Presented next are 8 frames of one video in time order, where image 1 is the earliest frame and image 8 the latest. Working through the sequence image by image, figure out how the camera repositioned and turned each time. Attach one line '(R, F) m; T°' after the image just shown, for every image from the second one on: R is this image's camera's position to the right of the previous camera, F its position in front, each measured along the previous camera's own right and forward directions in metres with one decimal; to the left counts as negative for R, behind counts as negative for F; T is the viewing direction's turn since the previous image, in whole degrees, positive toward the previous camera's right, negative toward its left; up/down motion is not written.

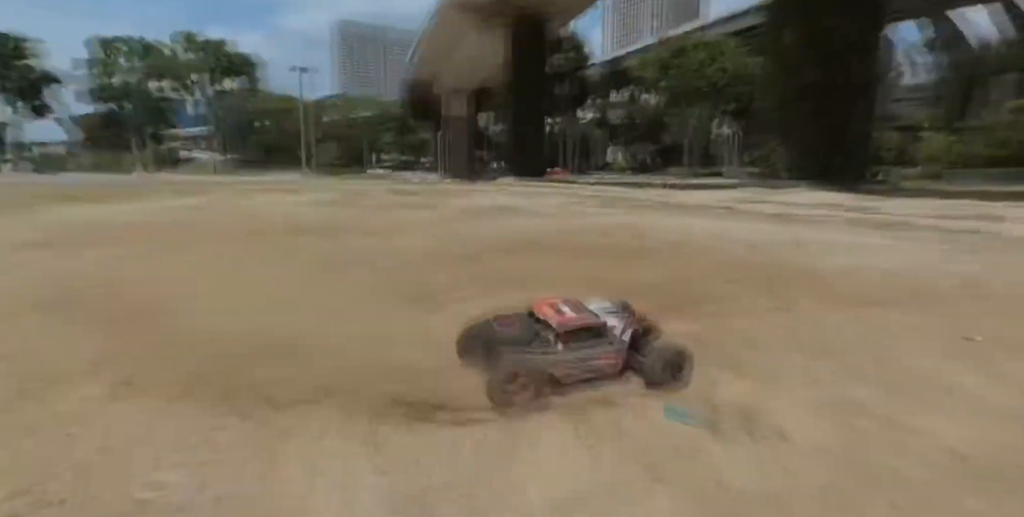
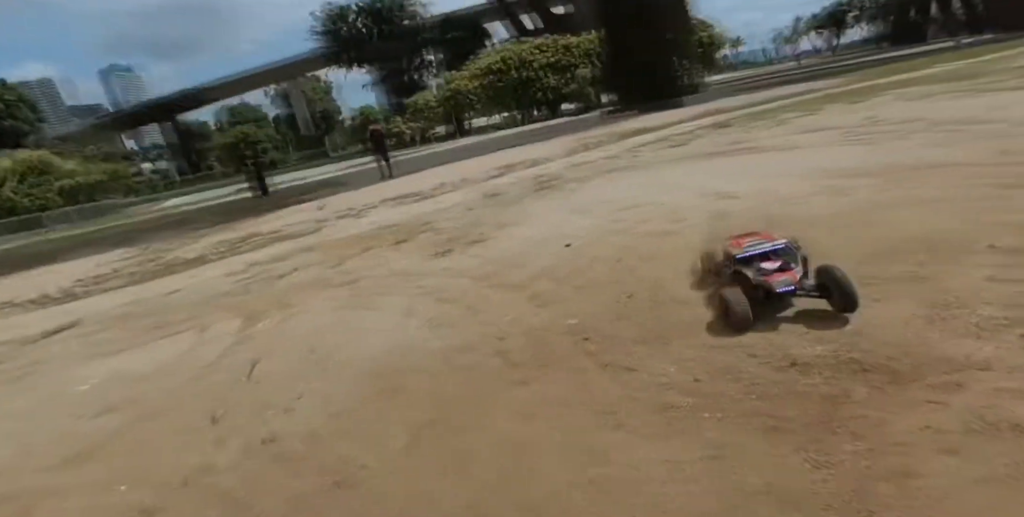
(+0.2, -0.1) m; -7°
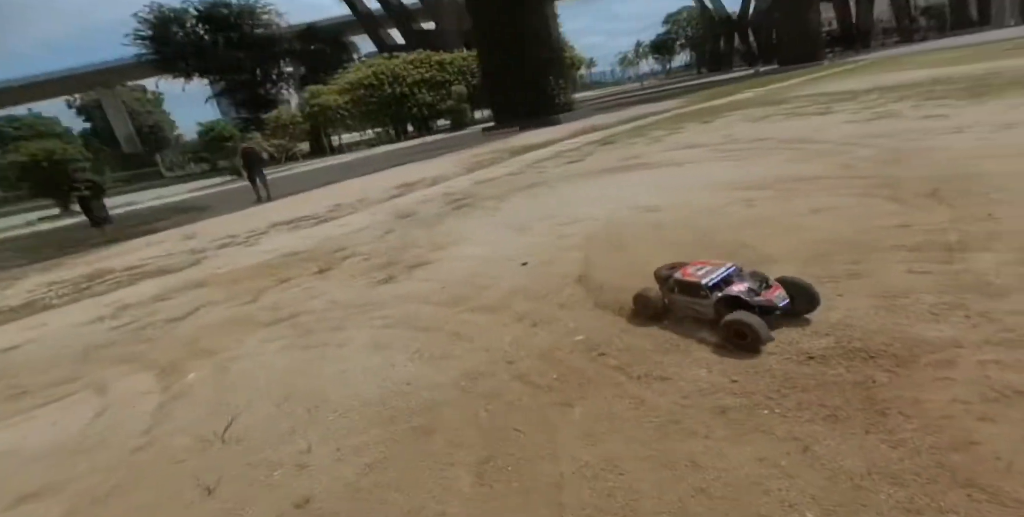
(-0.7, +0.1) m; +14°
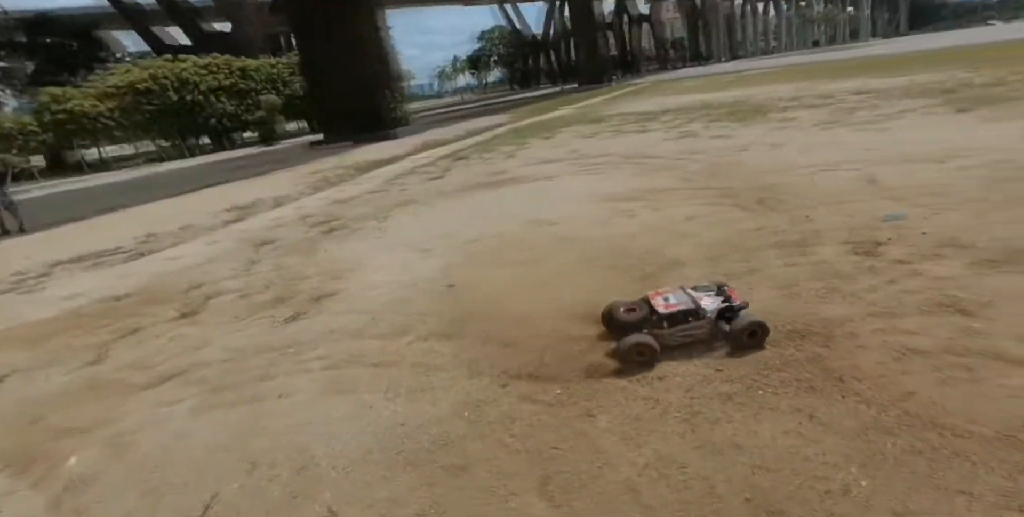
(-0.9, +0.1) m; +20°
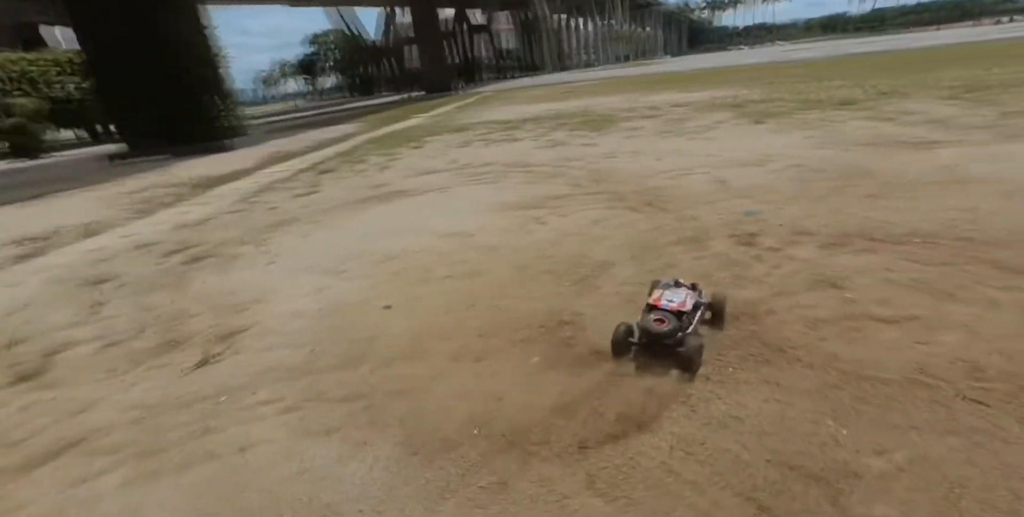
(-0.8, 0.0) m; +17°
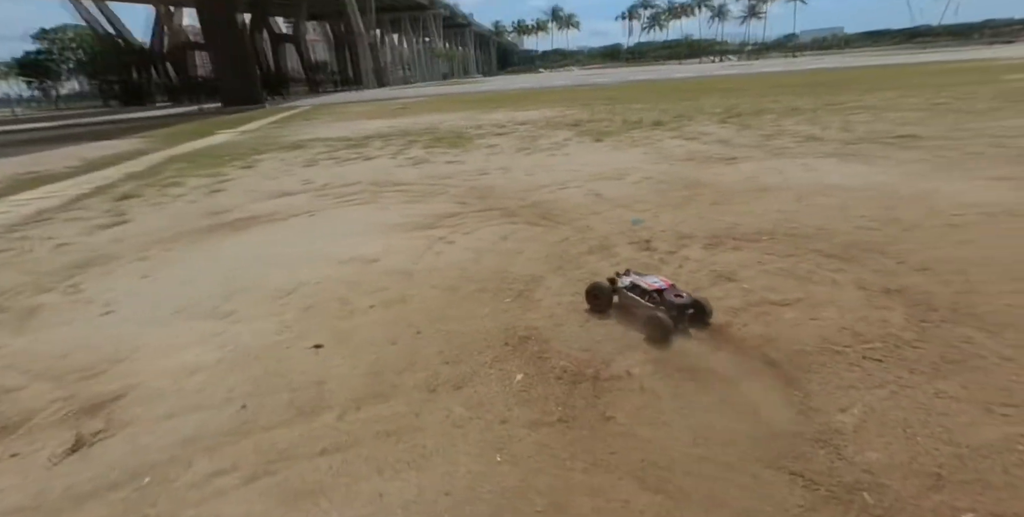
(-0.9, +0.1) m; +20°
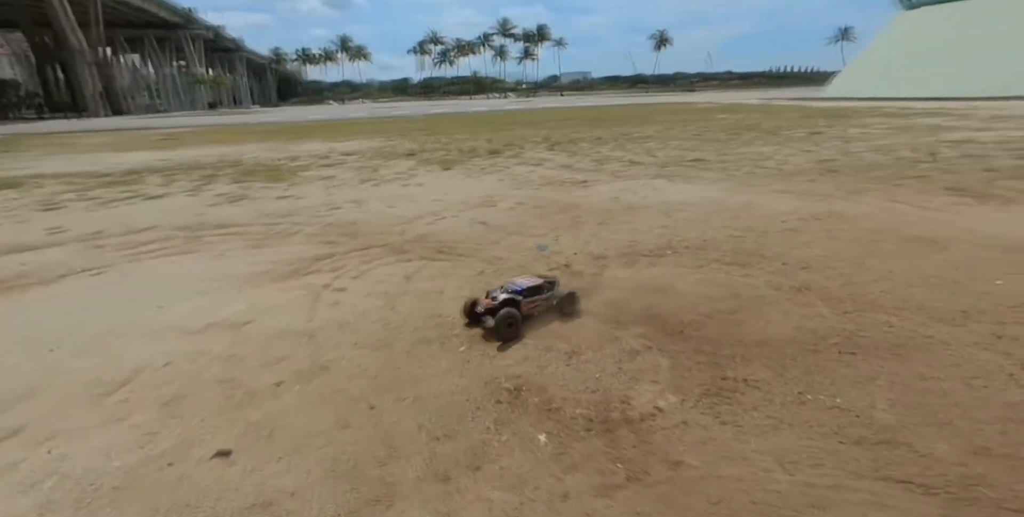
(-1.1, +0.7) m; +23°
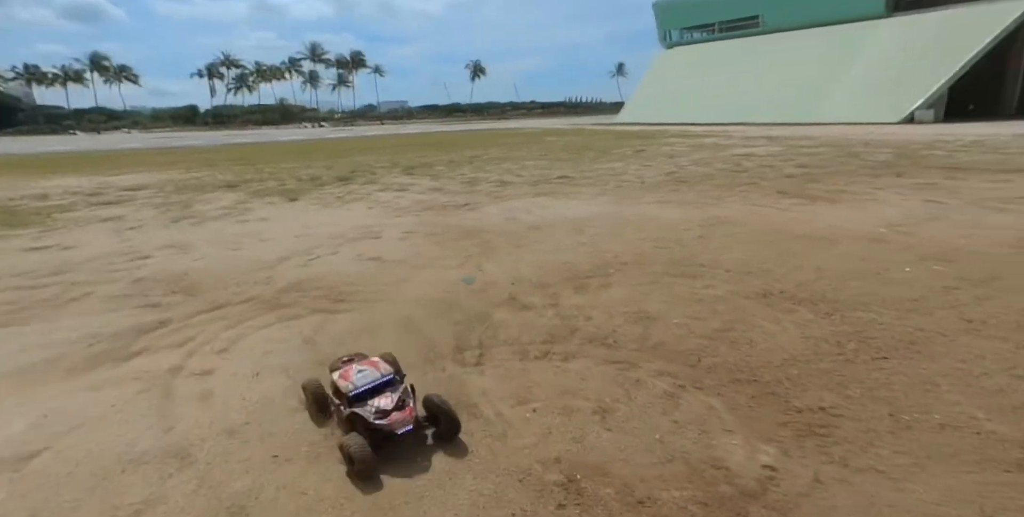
(-0.8, +1.1) m; +20°
